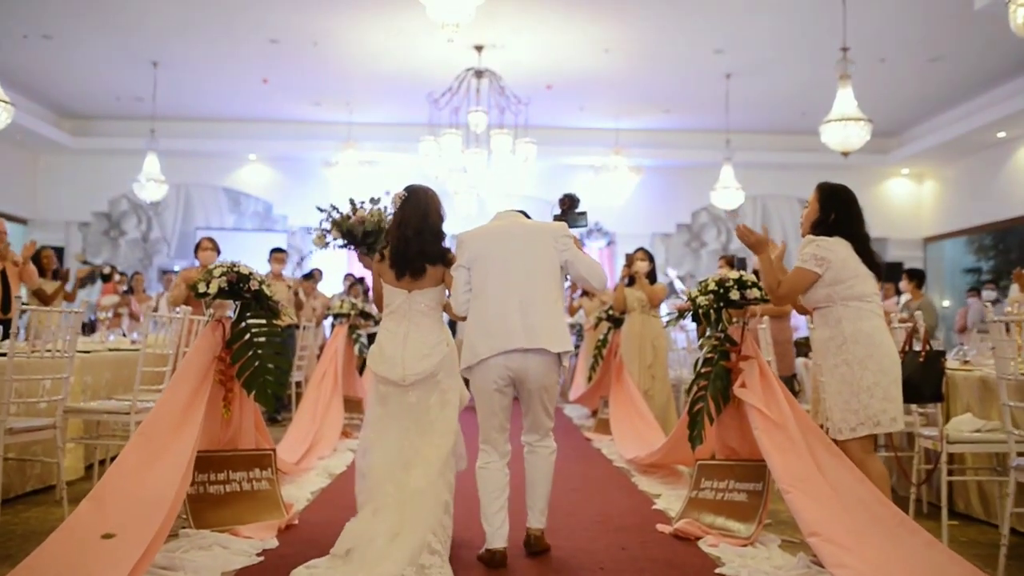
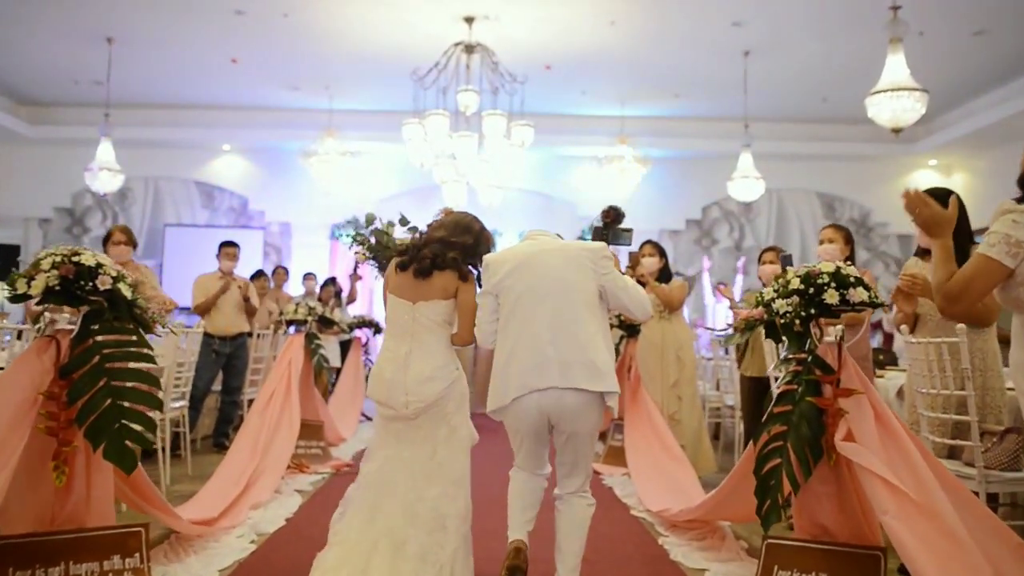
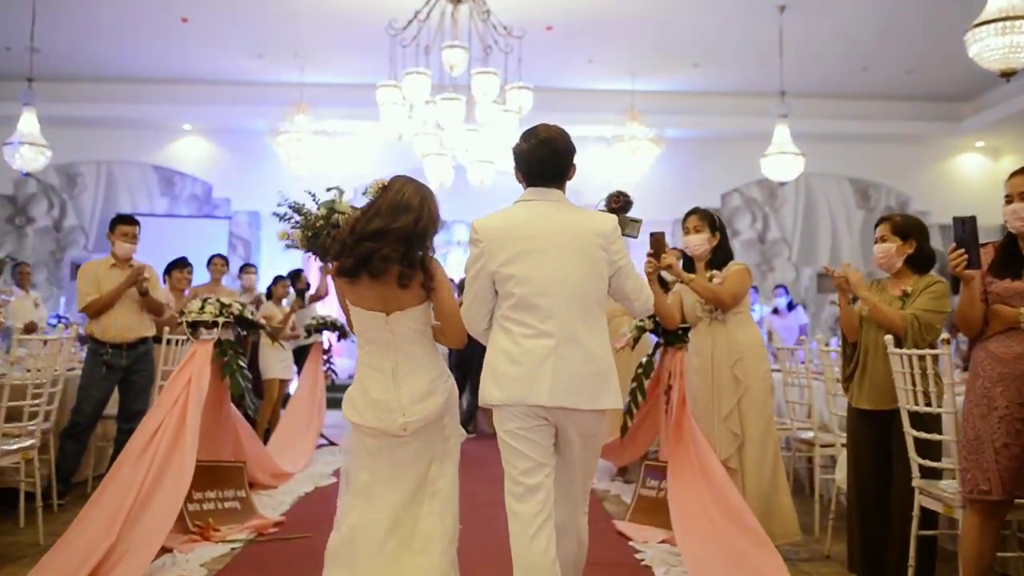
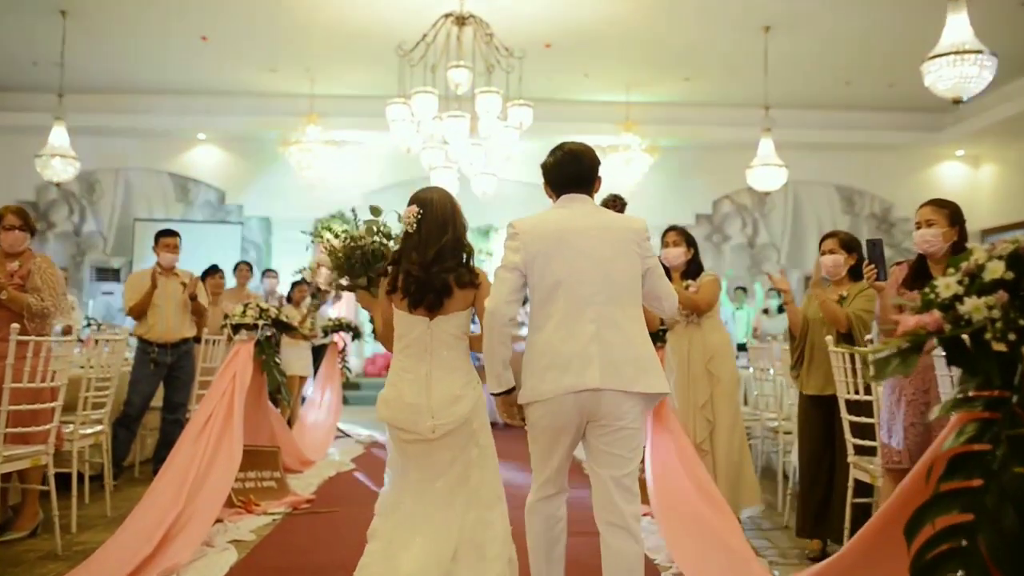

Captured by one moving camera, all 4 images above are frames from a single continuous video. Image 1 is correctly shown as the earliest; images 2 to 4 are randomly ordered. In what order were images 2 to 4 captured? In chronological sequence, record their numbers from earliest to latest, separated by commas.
2, 4, 3
